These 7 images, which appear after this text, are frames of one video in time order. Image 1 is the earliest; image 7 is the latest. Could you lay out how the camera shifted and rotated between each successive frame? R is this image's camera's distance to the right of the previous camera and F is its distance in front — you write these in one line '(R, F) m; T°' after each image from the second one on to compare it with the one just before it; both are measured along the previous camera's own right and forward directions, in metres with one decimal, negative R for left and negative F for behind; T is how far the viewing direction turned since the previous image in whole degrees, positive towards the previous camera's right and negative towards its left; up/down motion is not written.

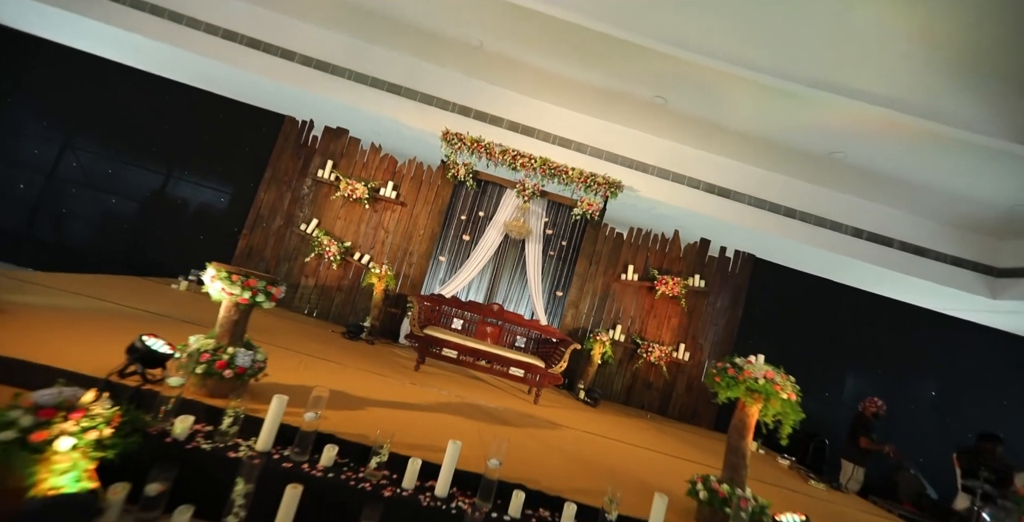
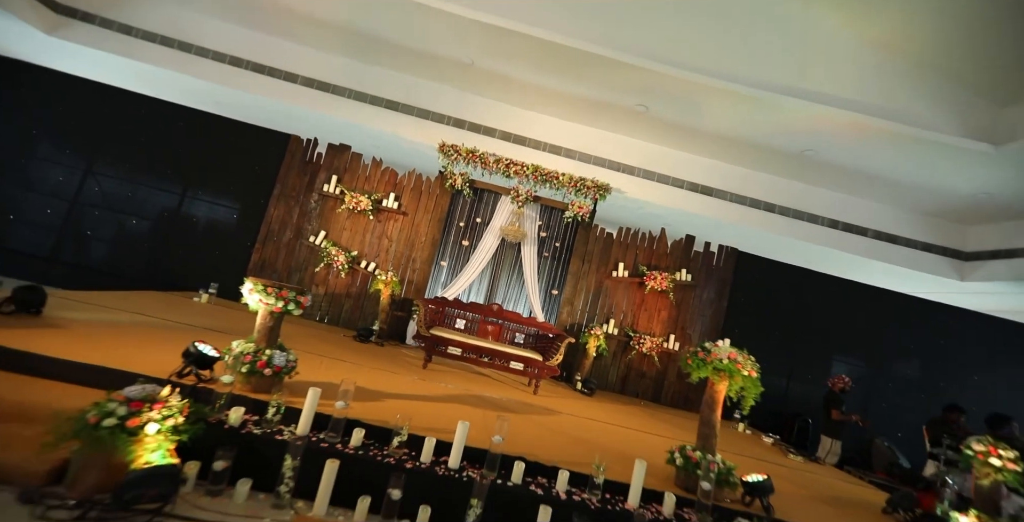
(0.0, -0.4) m; 0°
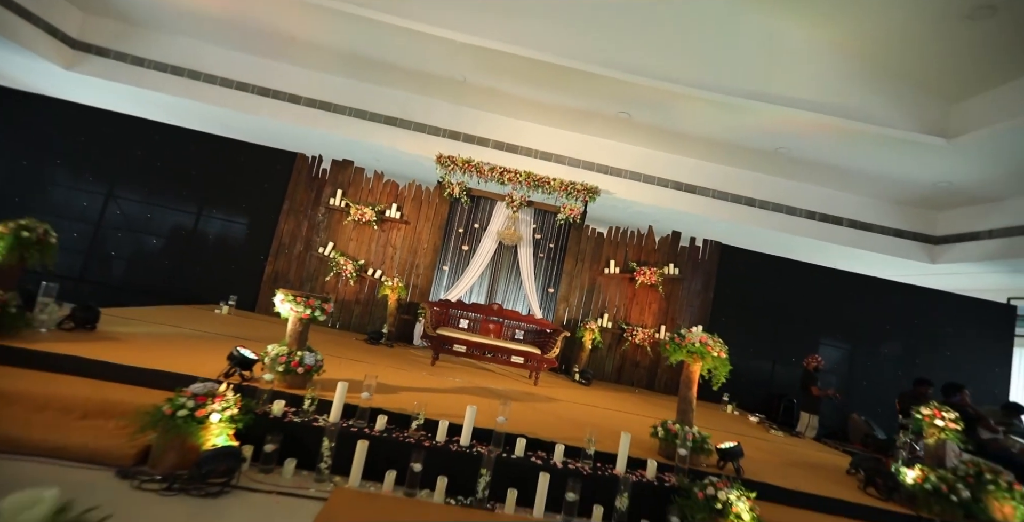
(0.0, -0.4) m; 0°
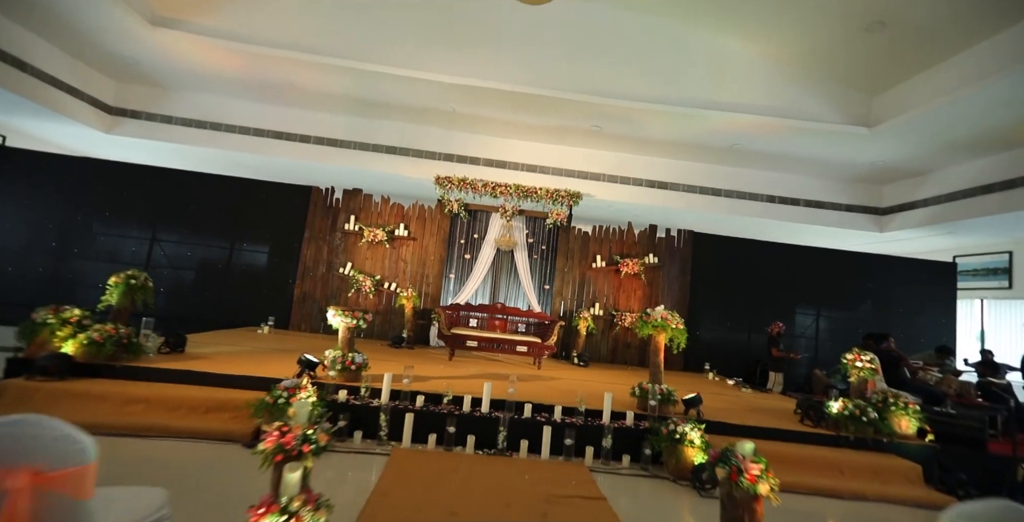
(0.0, -0.8) m; 0°
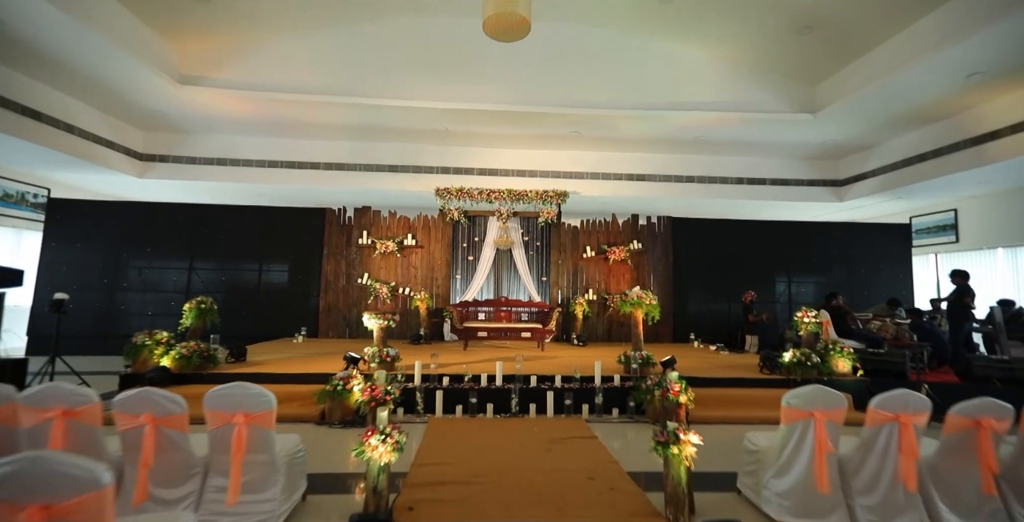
(0.0, -0.8) m; 0°
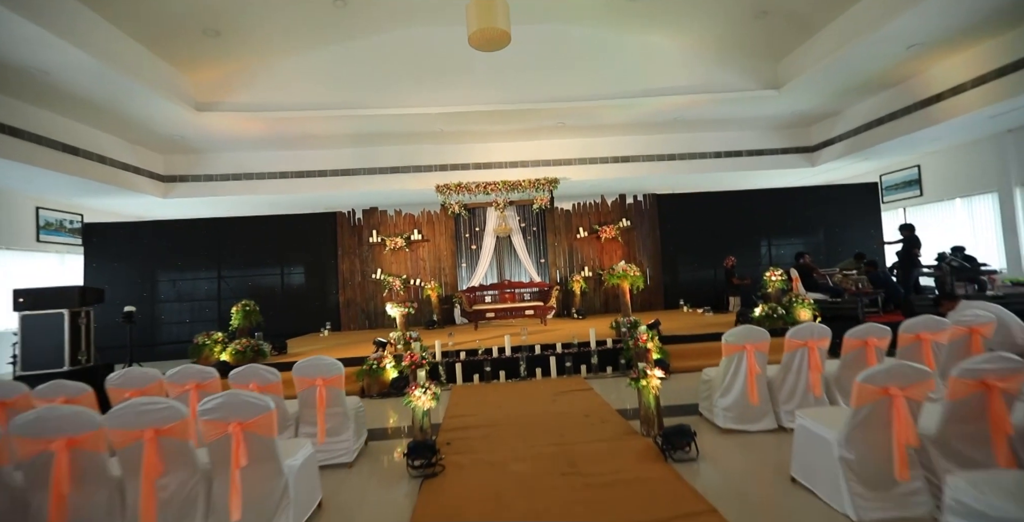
(0.0, -0.7) m; 0°
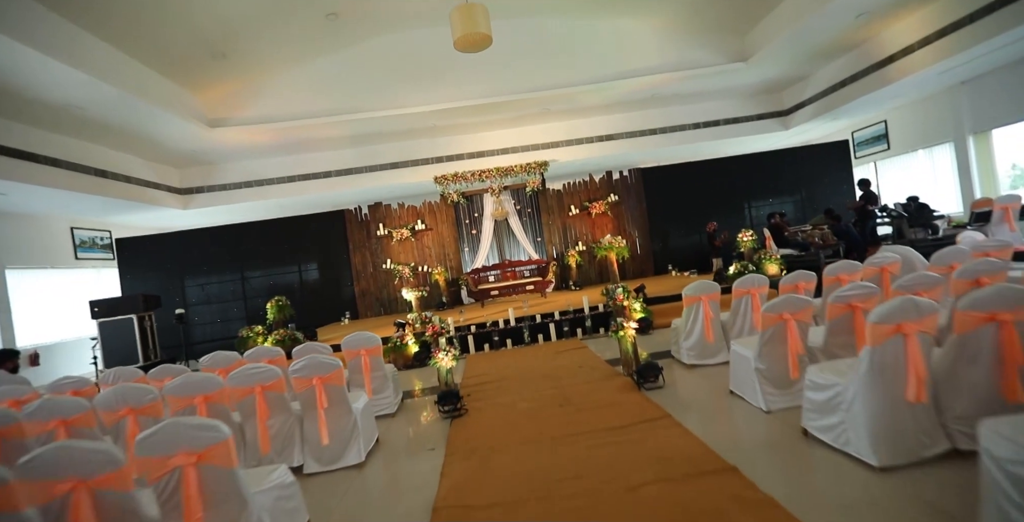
(0.0, -0.7) m; 0°
